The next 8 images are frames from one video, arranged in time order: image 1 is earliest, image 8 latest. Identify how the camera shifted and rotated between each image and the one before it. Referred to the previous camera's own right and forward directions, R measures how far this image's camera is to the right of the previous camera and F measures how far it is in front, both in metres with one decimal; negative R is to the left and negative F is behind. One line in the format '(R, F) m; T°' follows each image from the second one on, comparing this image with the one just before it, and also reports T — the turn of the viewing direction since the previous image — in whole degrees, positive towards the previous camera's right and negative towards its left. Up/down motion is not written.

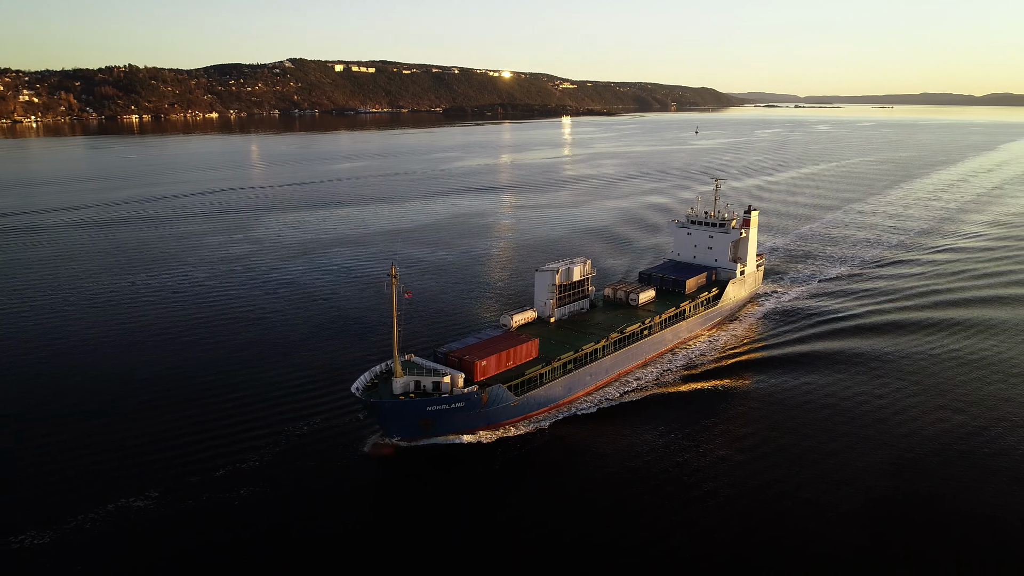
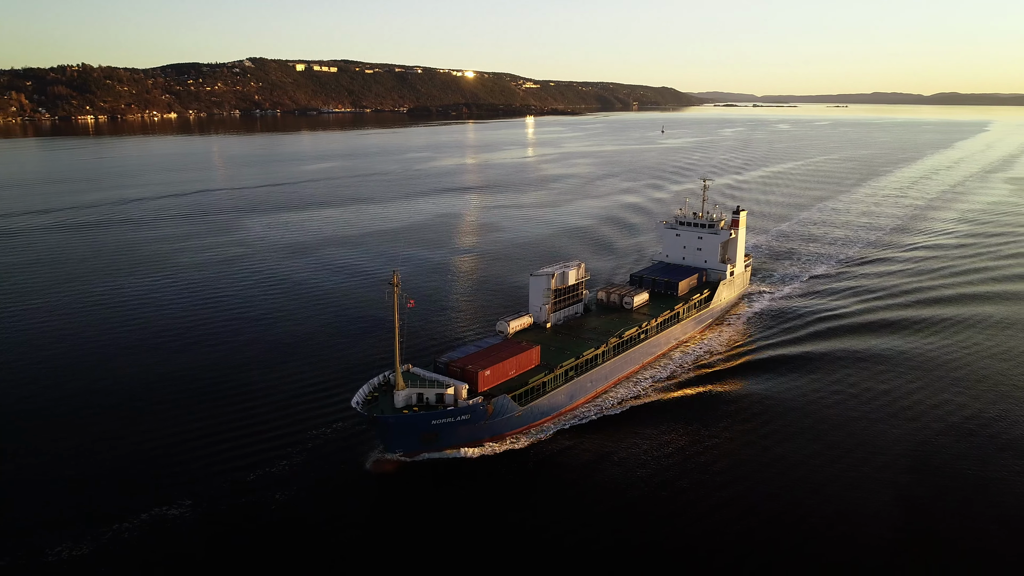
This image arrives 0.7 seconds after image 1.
(-0.5, +0.5) m; +2°
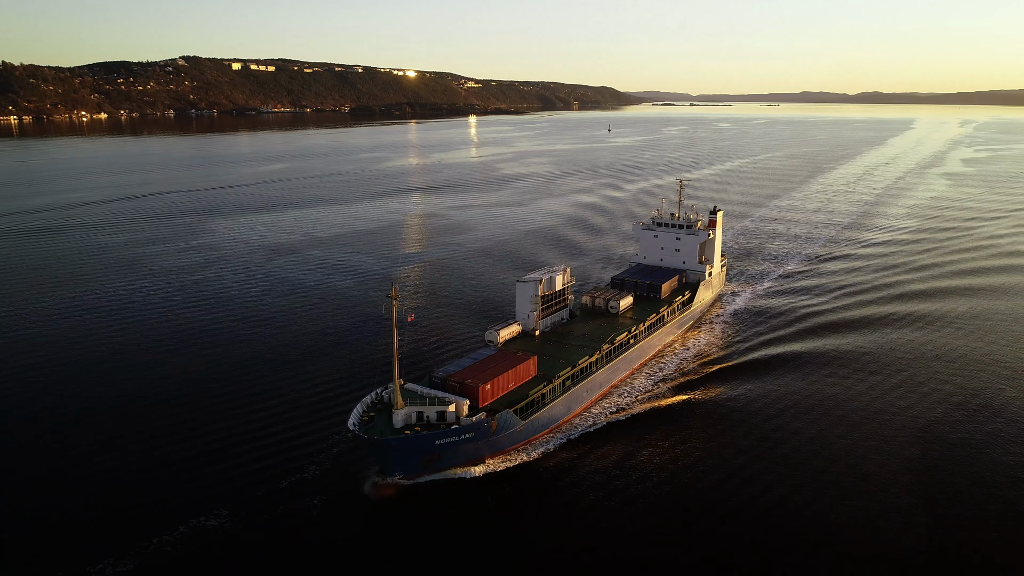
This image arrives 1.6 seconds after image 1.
(-0.8, +0.7) m; +3°
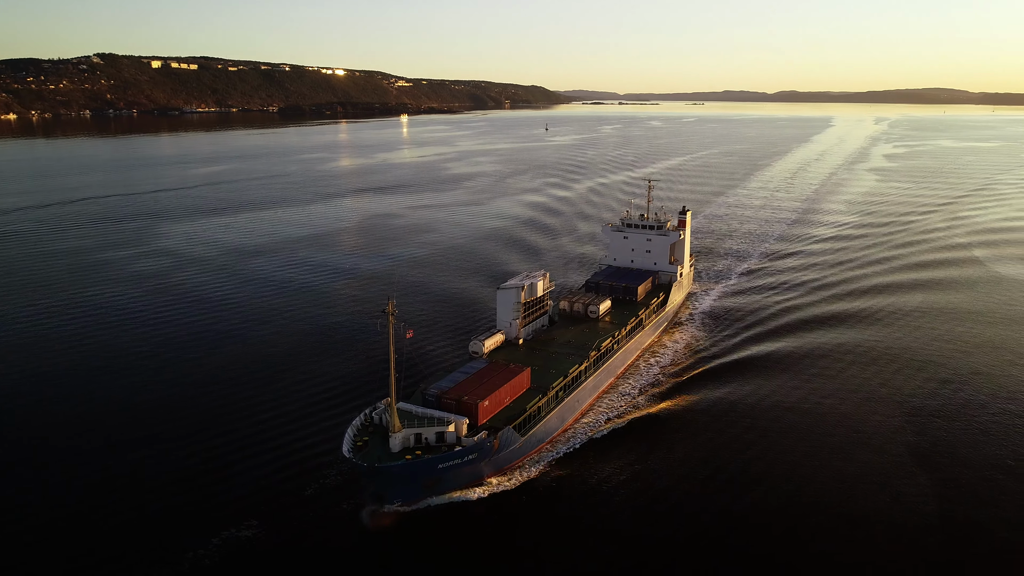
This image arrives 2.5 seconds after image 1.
(-0.9, +0.7) m; +3°
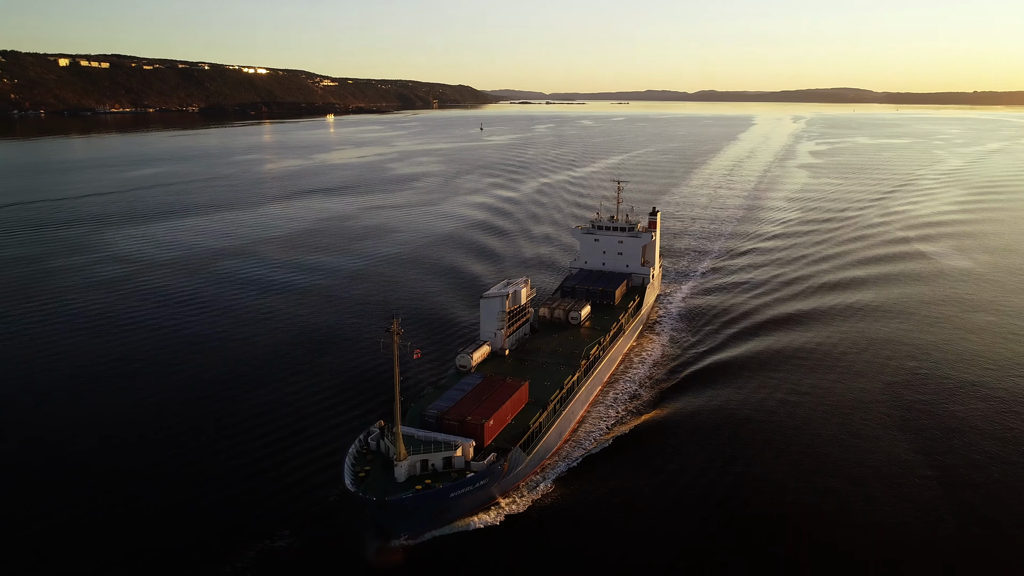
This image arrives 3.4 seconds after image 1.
(-1.0, +0.7) m; +4°
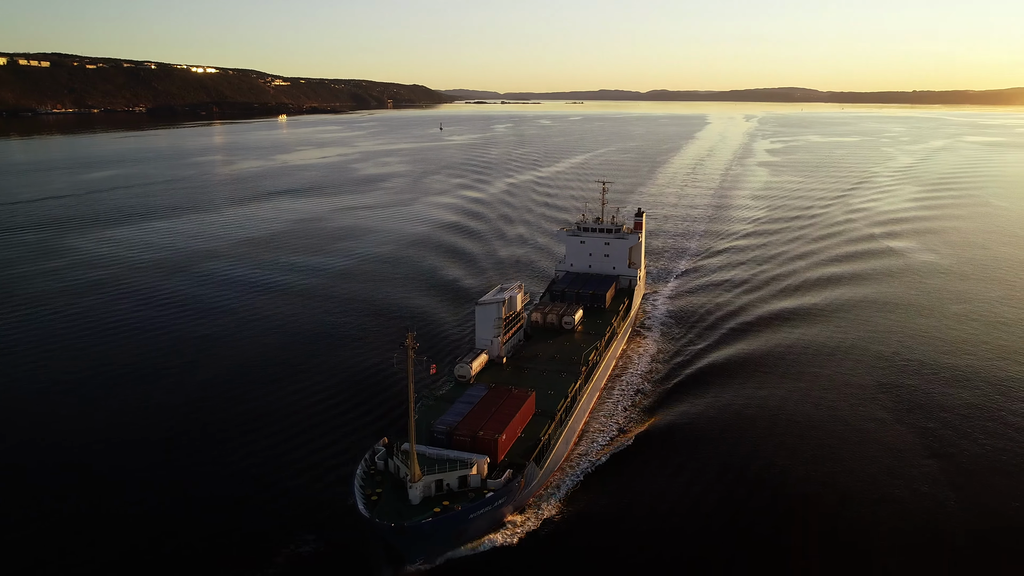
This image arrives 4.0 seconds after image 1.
(-0.8, +0.5) m; +2°
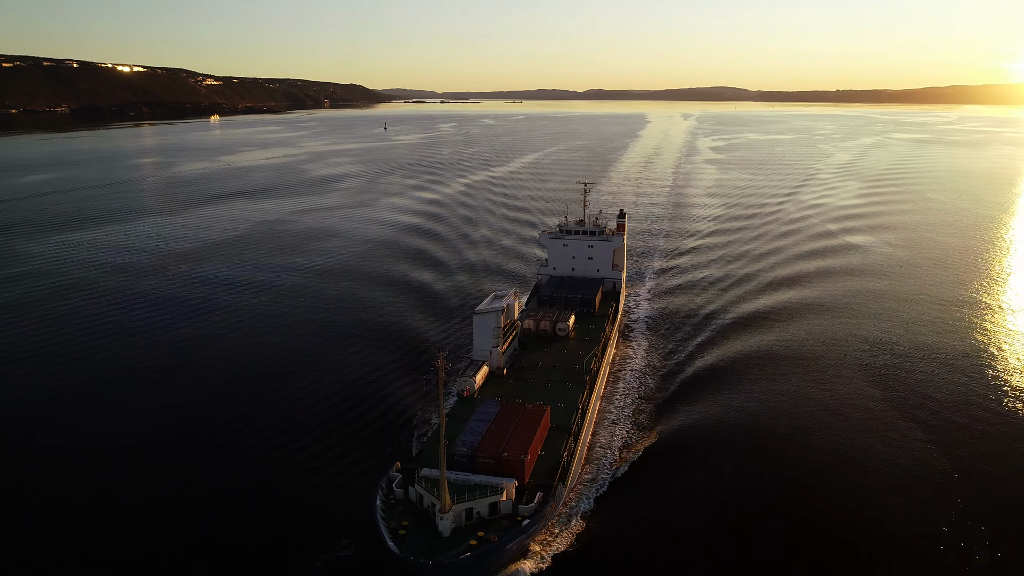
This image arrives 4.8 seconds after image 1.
(-1.1, +0.6) m; +3°
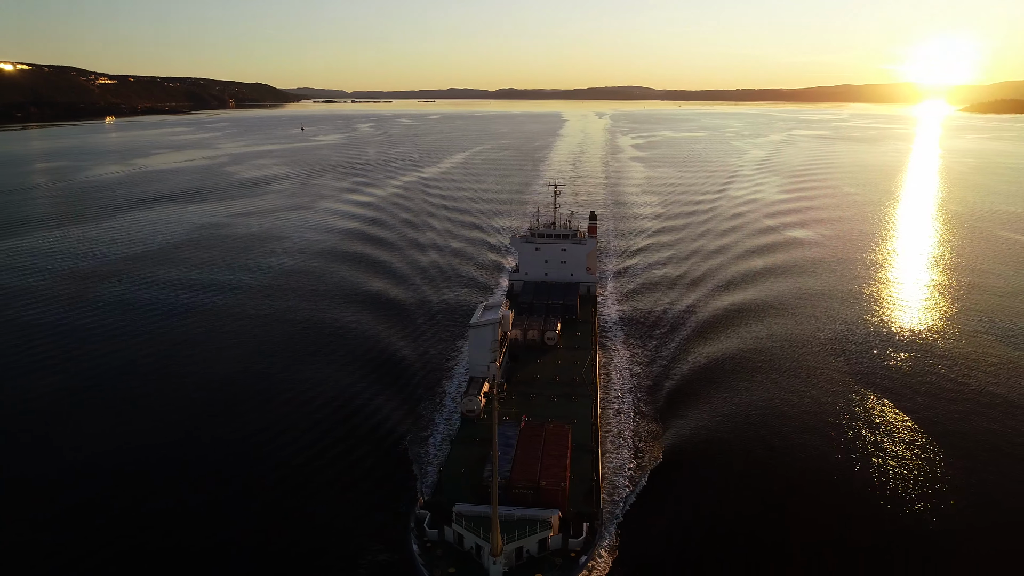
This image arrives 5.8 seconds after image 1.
(-1.6, +0.8) m; +4°
